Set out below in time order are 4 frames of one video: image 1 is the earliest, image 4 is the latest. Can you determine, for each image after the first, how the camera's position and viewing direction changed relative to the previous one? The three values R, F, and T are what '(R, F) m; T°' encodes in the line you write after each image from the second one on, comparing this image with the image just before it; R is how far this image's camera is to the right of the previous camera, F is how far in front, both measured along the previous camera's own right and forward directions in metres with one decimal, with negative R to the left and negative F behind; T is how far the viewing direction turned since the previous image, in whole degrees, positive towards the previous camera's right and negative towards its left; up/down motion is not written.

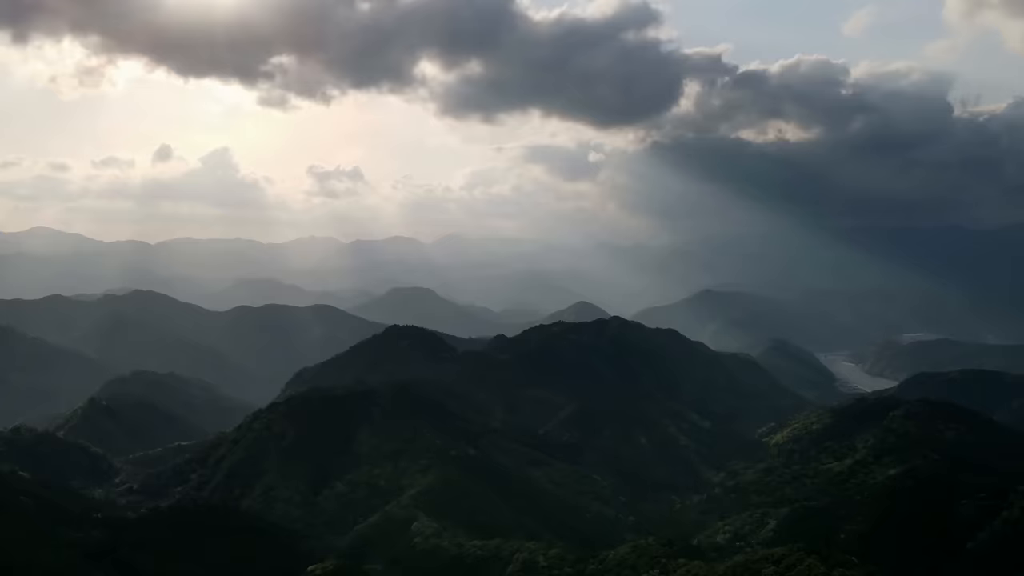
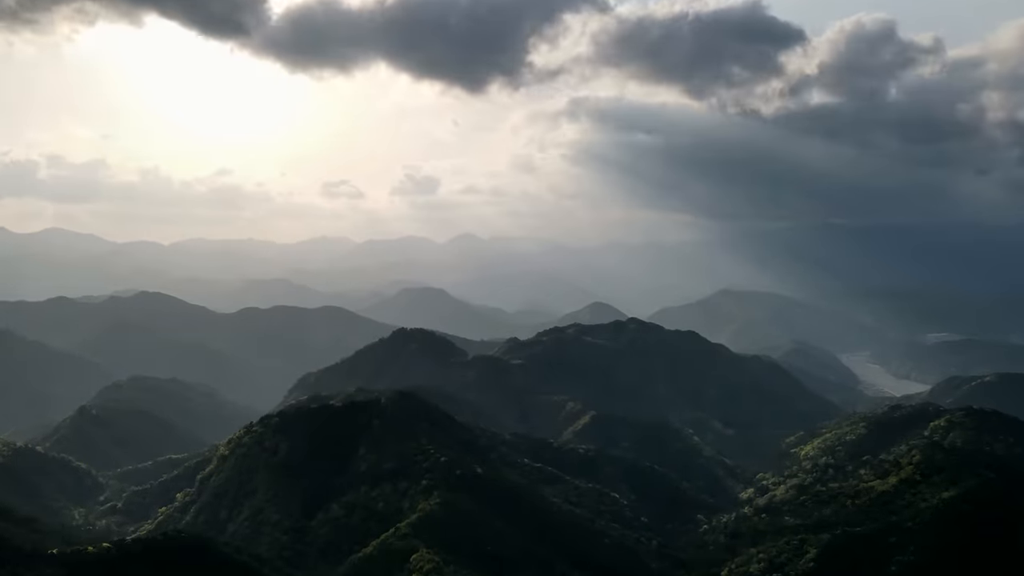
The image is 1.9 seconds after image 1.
(+0.6, +11.6) m; -1°
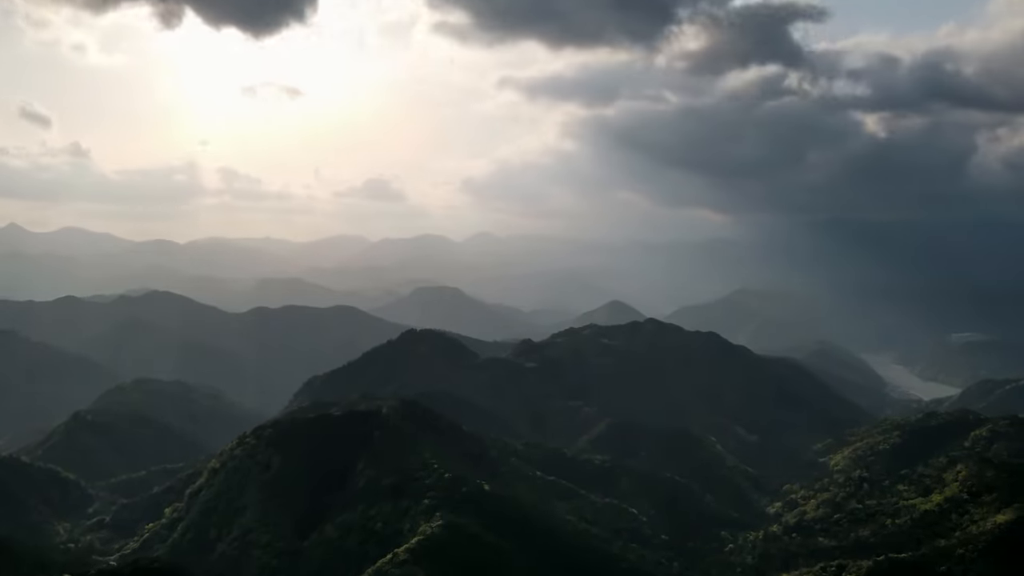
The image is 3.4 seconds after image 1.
(+0.9, +9.3) m; -1°
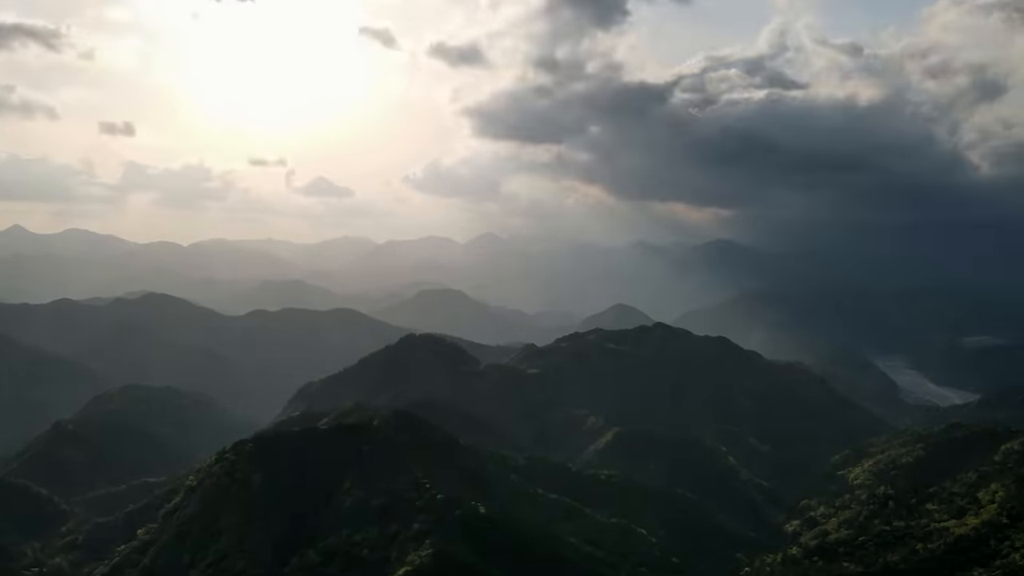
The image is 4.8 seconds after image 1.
(+1.0, +8.8) m; 0°
